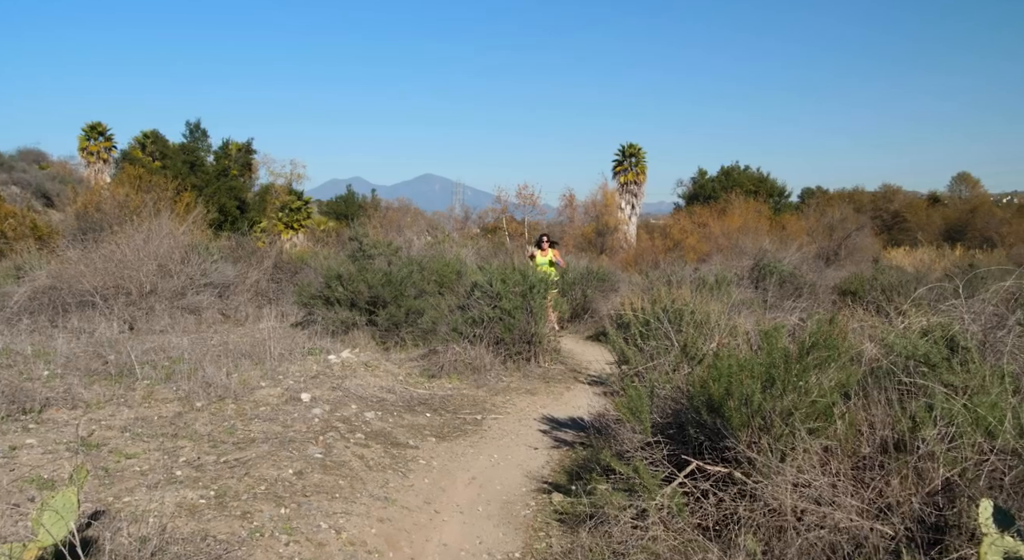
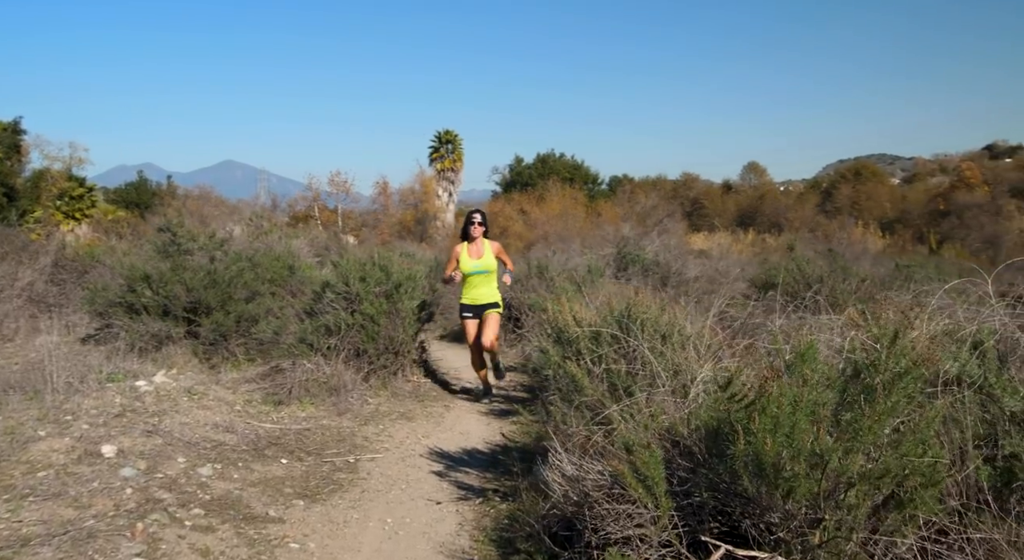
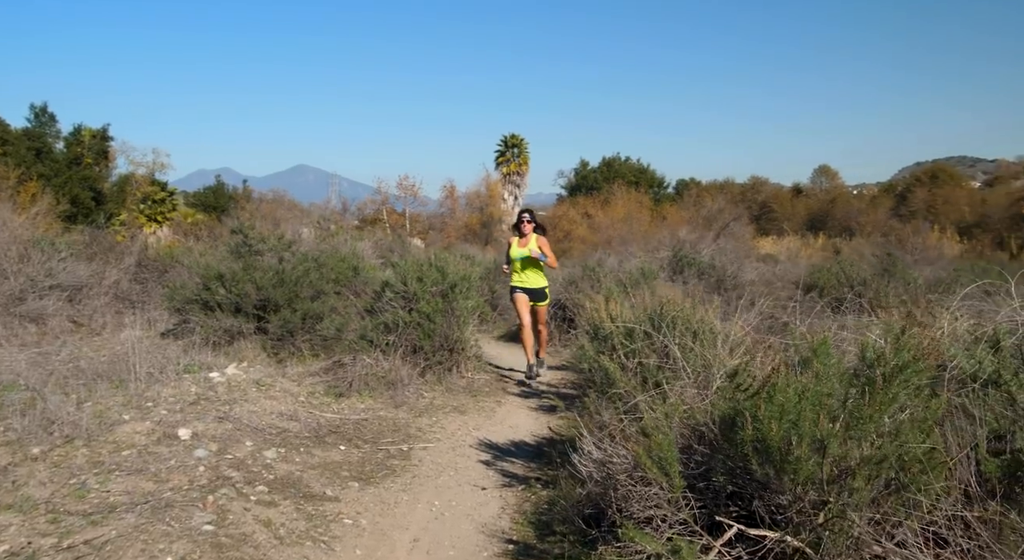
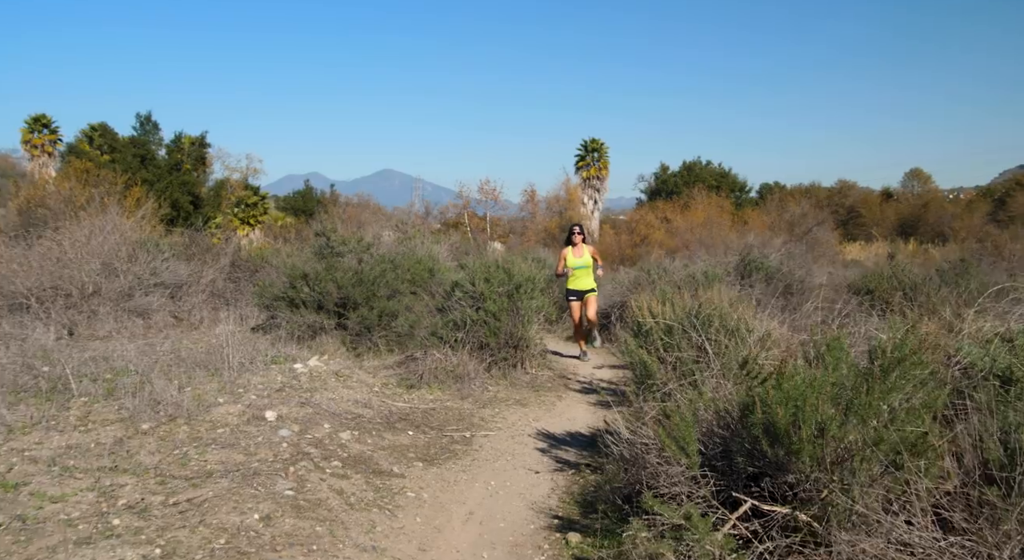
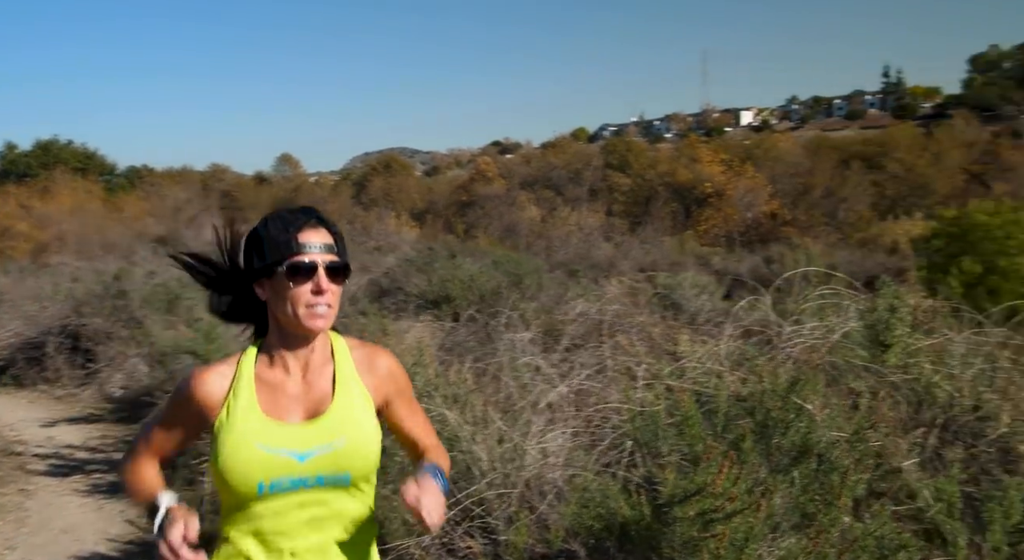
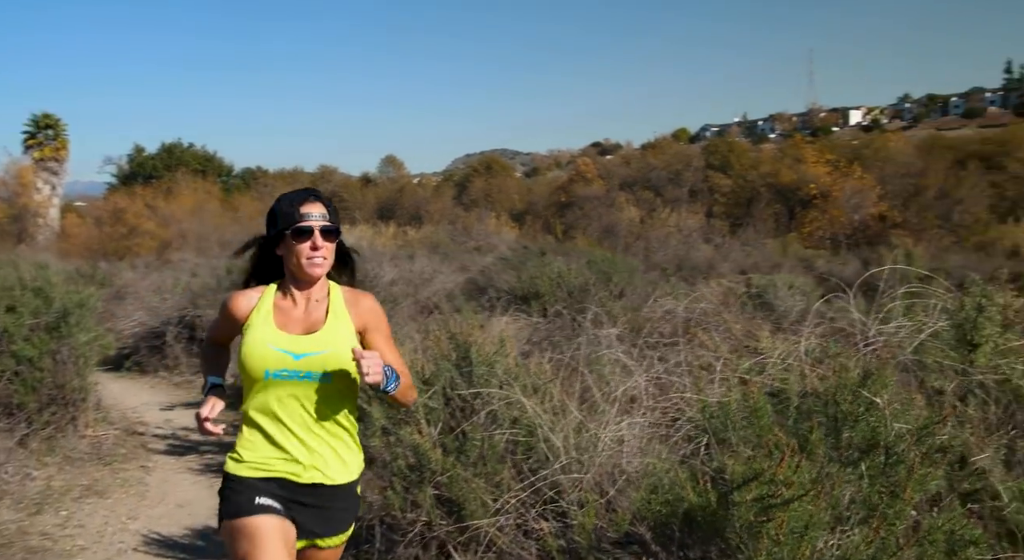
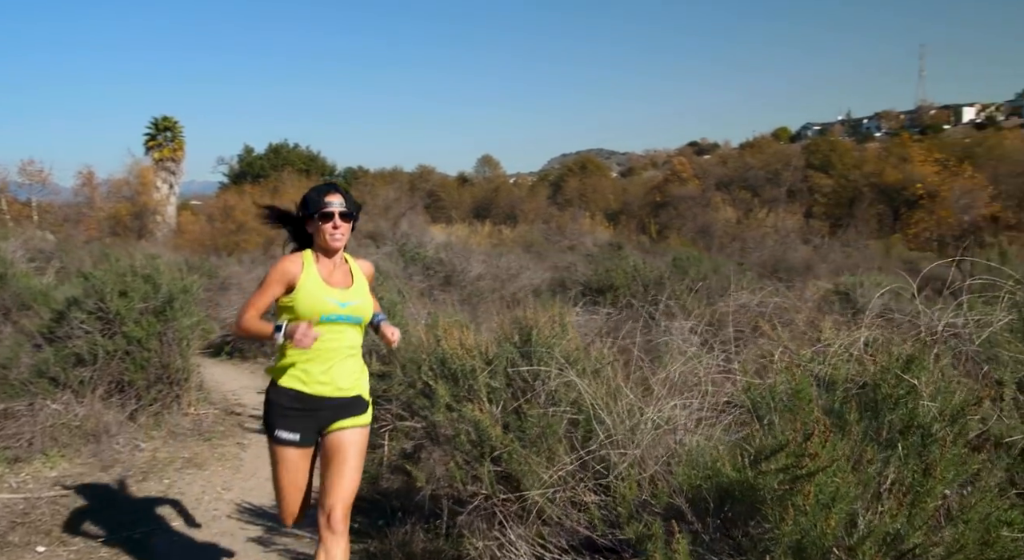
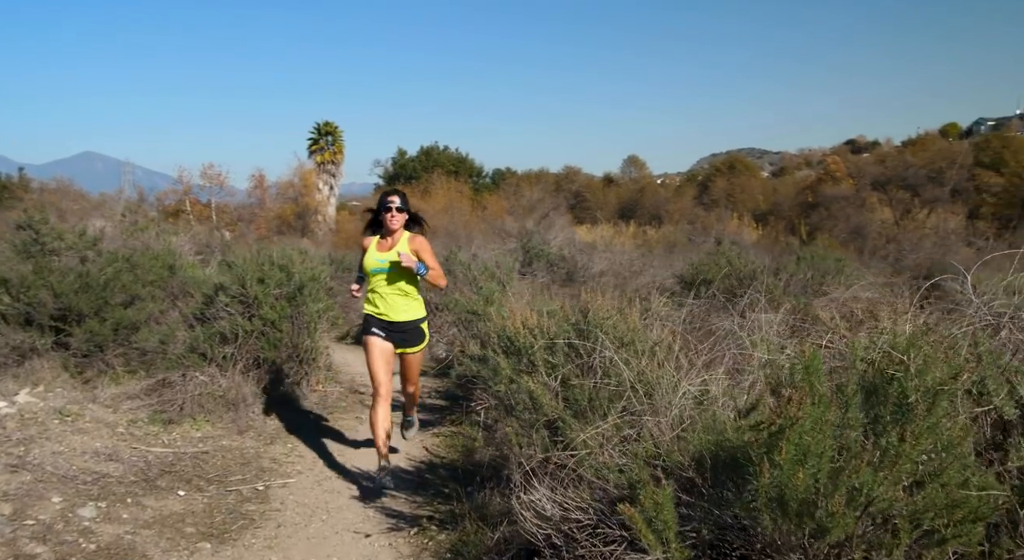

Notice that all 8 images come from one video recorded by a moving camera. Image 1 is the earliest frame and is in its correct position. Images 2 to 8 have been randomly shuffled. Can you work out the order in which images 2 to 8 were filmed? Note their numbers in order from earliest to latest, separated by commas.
4, 3, 2, 8, 7, 6, 5
